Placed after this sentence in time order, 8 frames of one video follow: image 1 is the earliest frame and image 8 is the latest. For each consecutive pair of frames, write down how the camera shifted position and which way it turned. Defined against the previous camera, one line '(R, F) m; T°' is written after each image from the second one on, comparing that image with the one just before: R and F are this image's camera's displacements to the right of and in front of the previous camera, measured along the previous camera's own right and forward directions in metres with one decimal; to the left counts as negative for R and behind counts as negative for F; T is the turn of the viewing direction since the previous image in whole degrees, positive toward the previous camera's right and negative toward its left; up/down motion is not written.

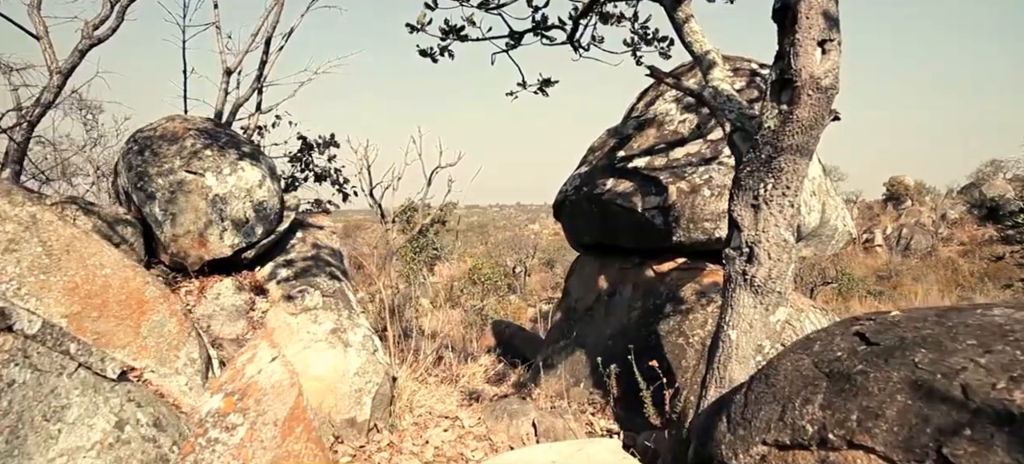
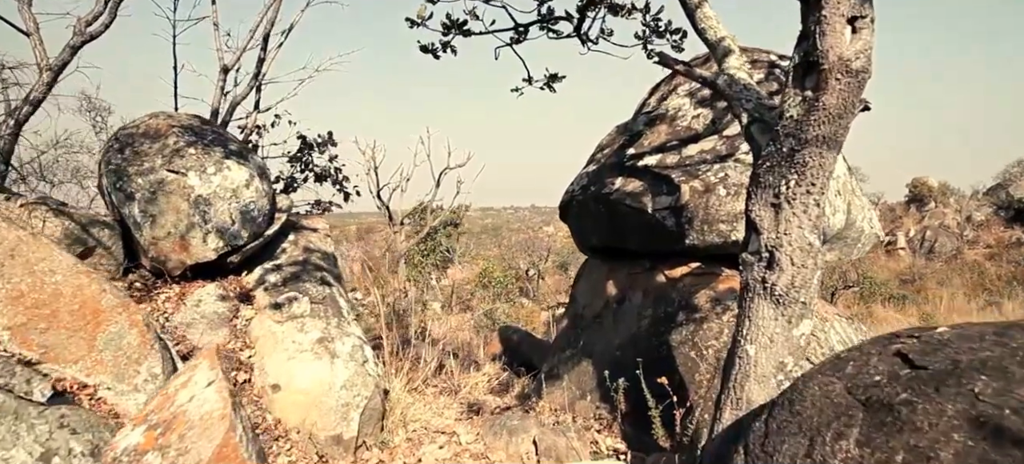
(+0.1, +0.3) m; -1°
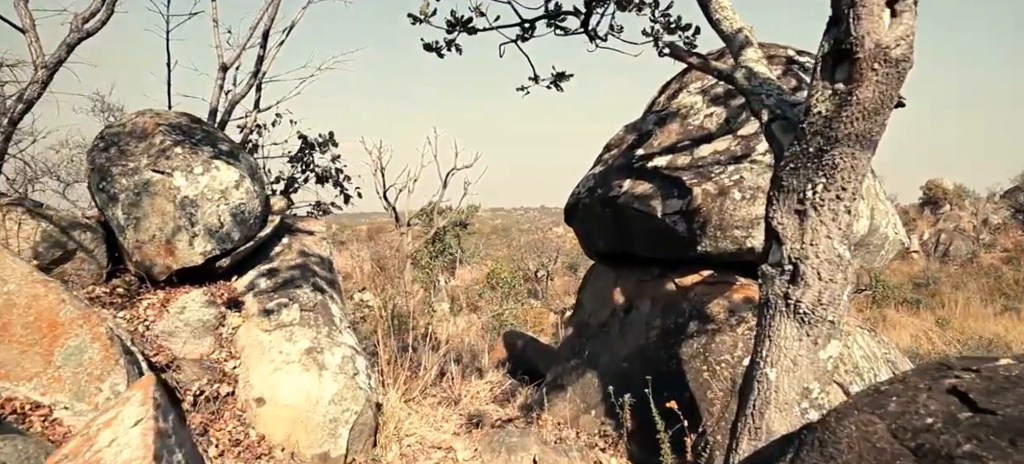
(+0.1, +0.3) m; -1°
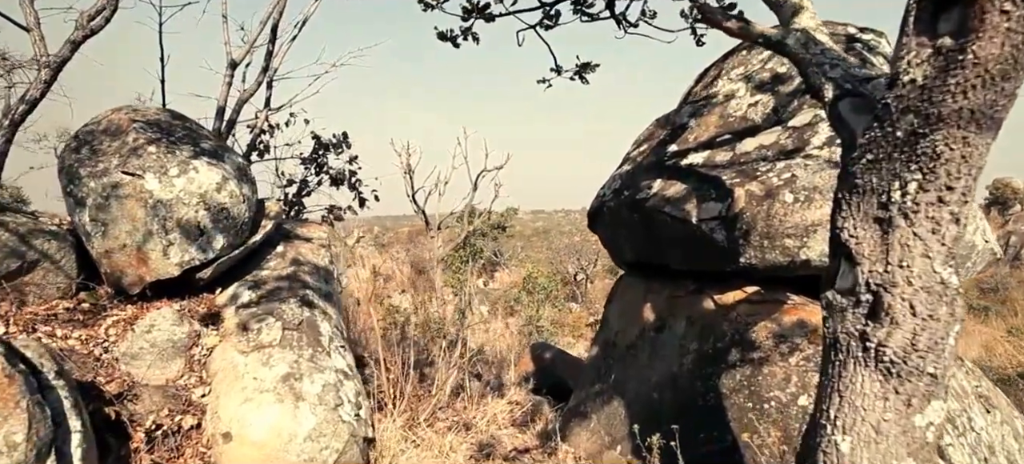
(+0.2, +0.6) m; -3°
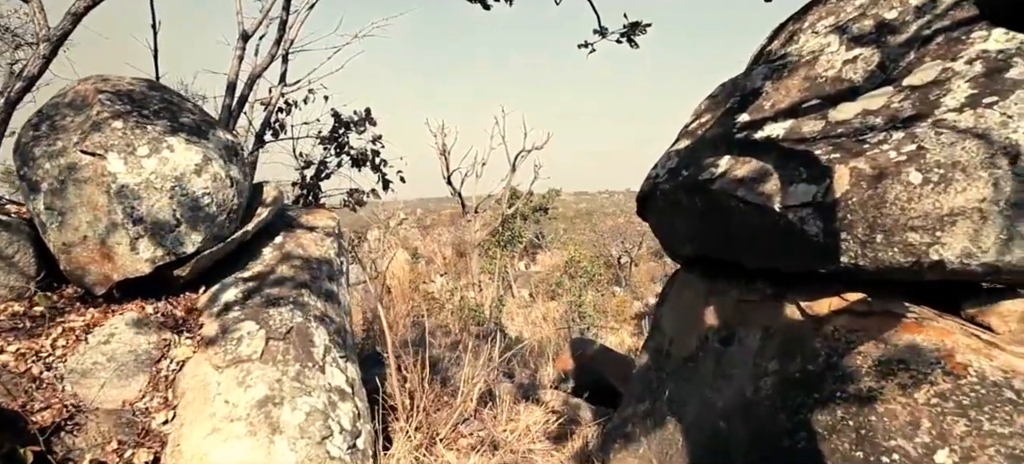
(+0.1, +0.8) m; -4°
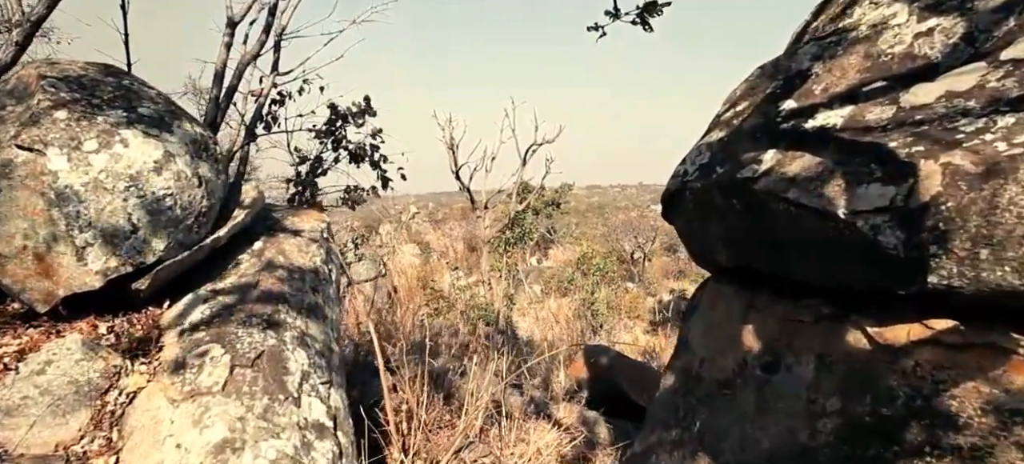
(0.0, +0.5) m; -1°
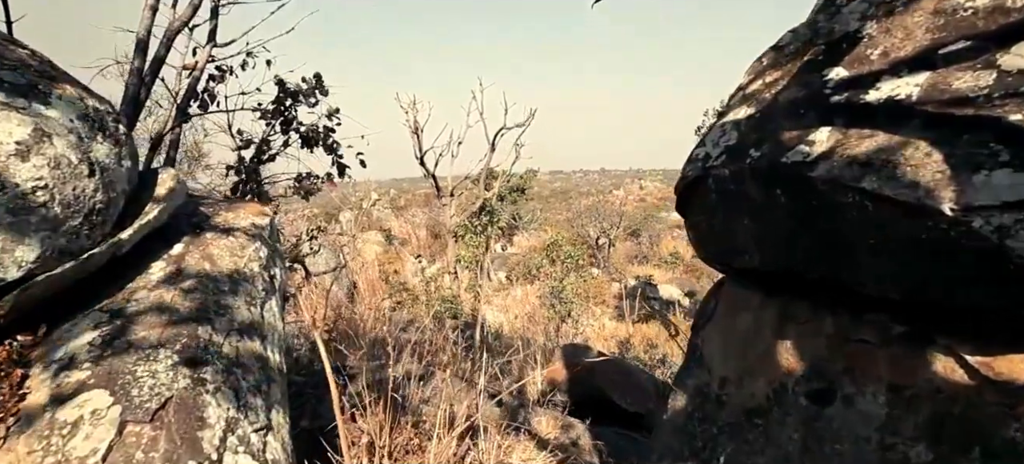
(-0.1, +0.7) m; +3°
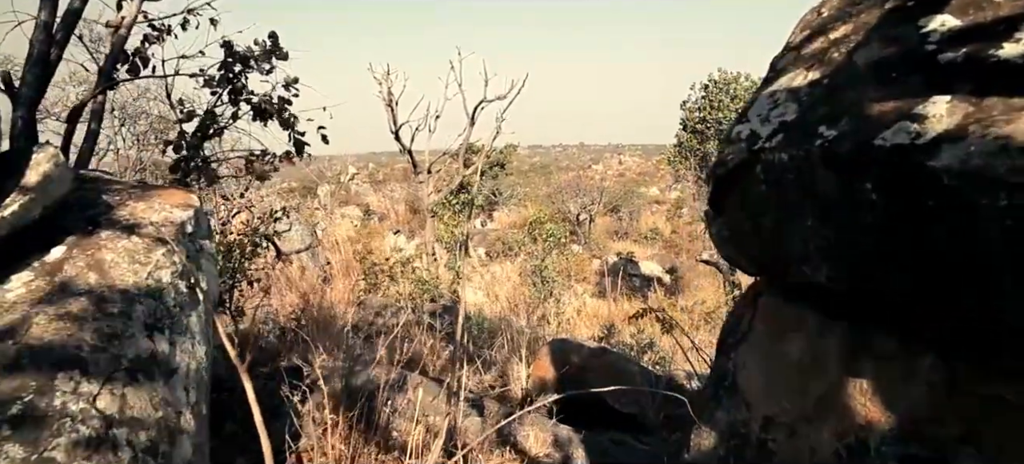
(0.0, +0.8) m; +2°
